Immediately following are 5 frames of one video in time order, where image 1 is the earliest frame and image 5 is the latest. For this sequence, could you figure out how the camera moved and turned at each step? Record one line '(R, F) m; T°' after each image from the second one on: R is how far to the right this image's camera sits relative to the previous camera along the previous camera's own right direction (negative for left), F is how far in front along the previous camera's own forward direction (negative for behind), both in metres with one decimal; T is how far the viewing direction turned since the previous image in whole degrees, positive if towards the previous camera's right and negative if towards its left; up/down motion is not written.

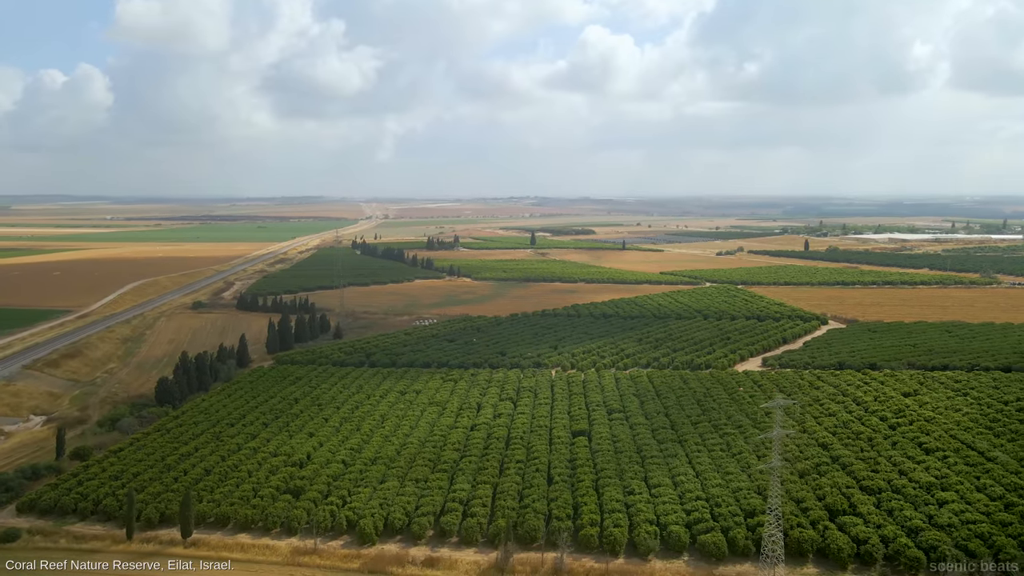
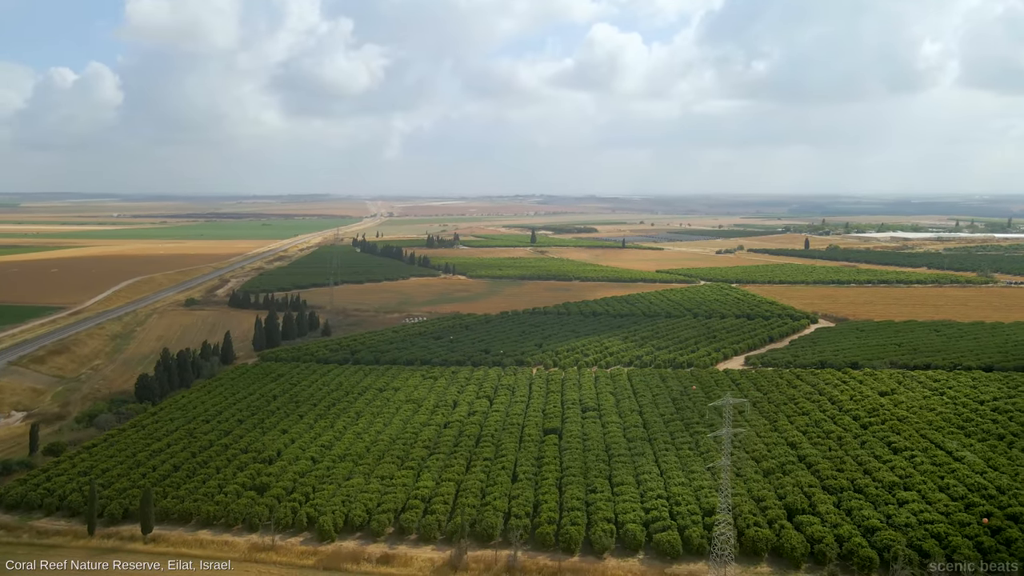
(+1.6, +0.1) m; 0°
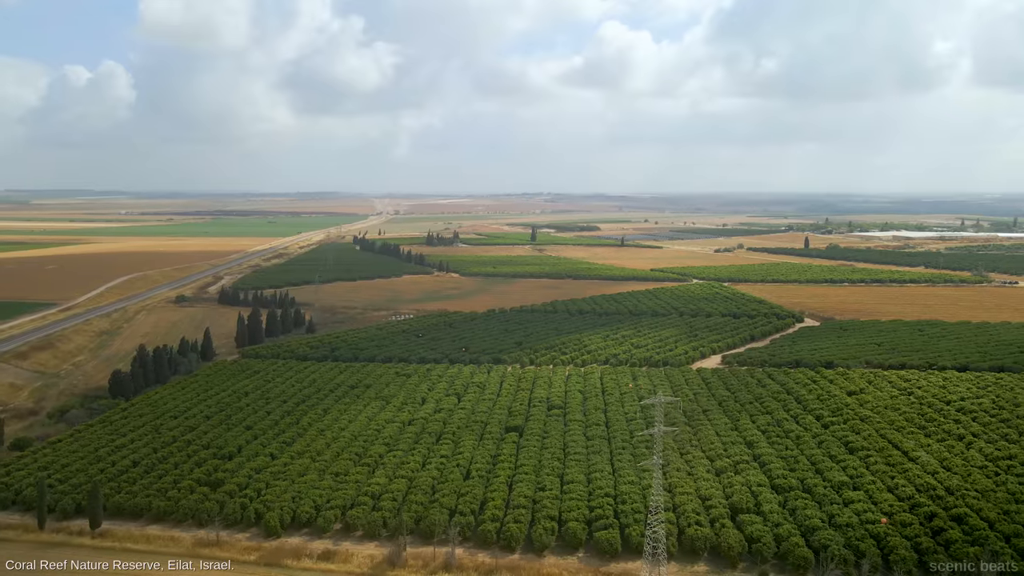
(+2.2, 0.0) m; -1°
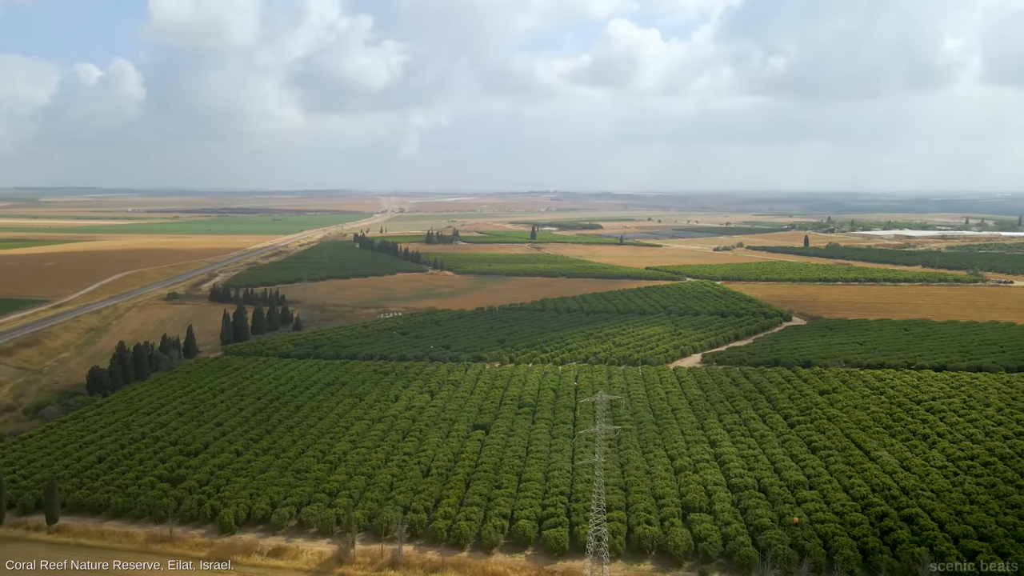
(+1.8, 0.0) m; 0°
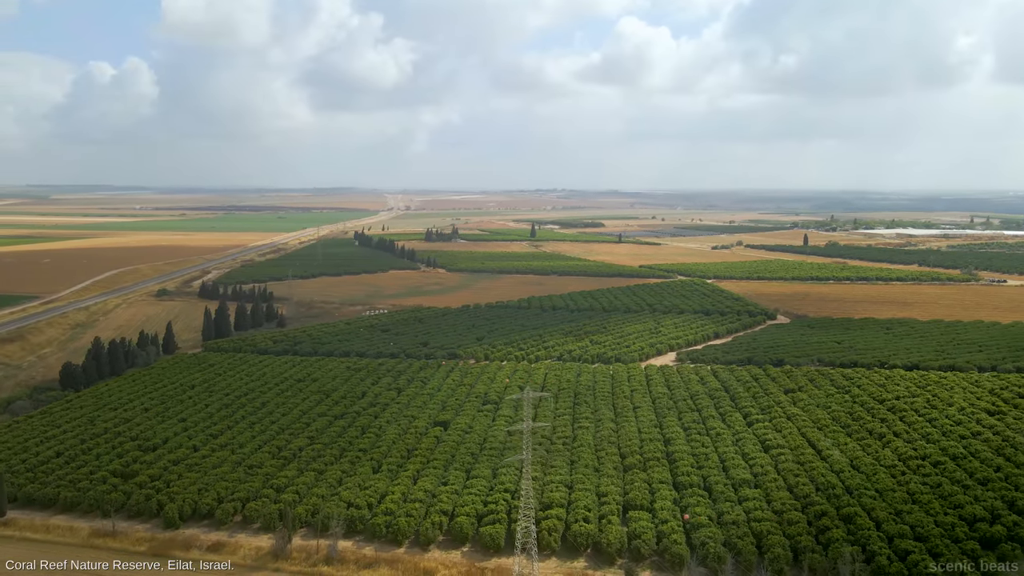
(+2.3, 0.0) m; -1°
